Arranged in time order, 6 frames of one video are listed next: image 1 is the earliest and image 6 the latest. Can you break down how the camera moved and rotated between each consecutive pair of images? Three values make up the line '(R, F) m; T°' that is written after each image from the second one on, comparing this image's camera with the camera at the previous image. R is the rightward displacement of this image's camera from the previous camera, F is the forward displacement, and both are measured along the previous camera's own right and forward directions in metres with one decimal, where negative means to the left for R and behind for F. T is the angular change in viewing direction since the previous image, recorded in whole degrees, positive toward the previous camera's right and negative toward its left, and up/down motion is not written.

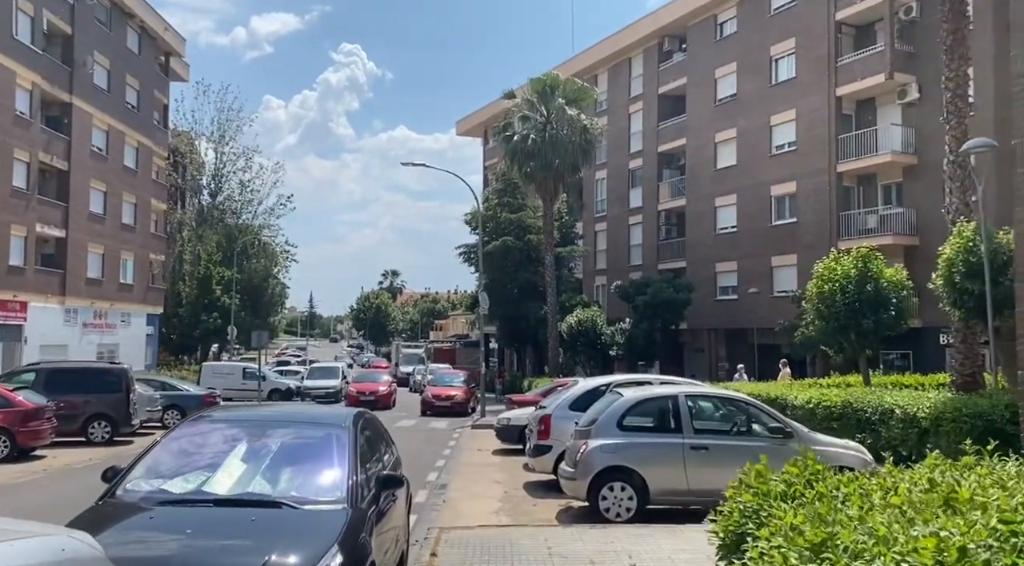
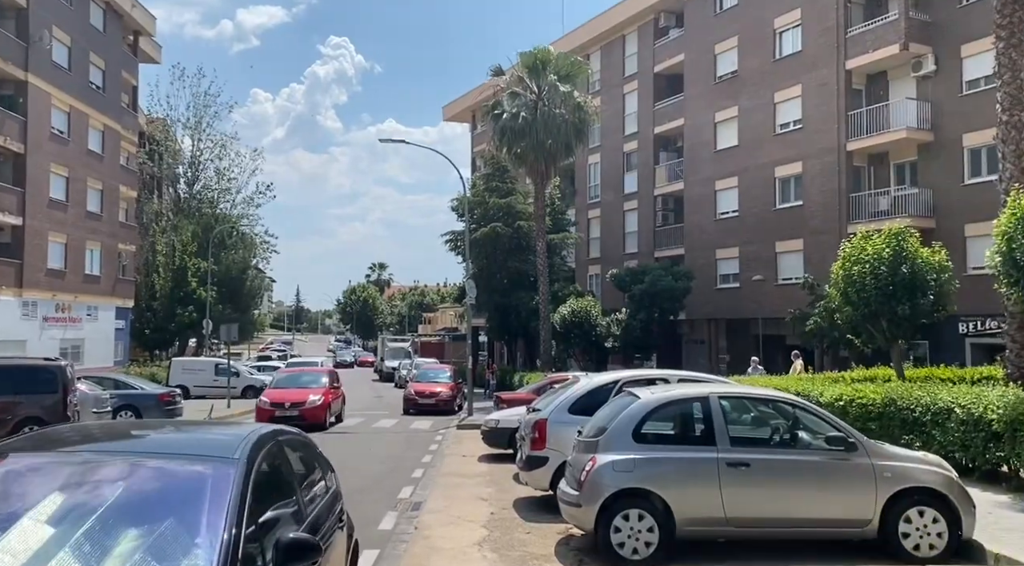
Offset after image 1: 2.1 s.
(0.0, +1.9) m; +1°
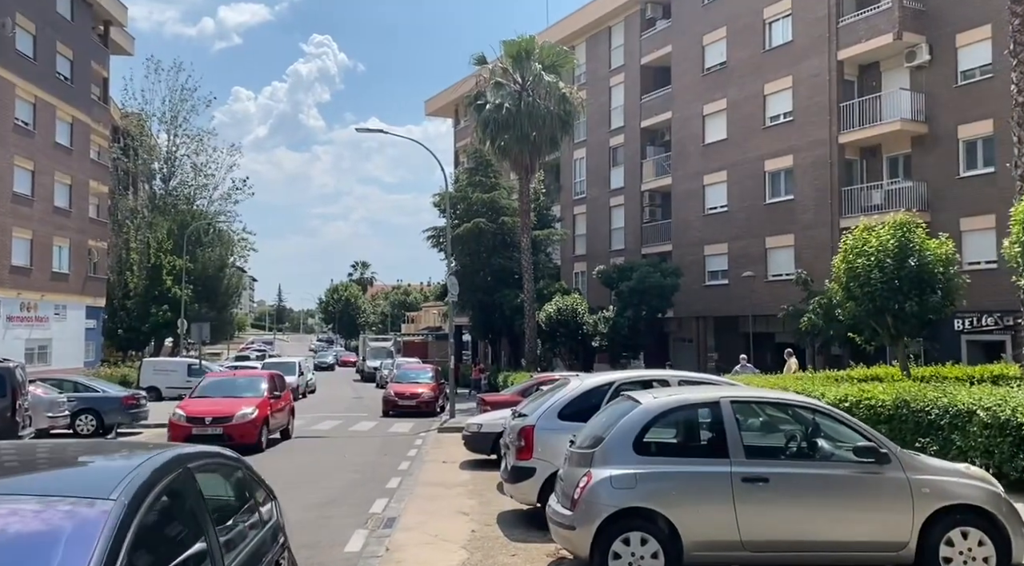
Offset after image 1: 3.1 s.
(0.0, +0.9) m; +1°
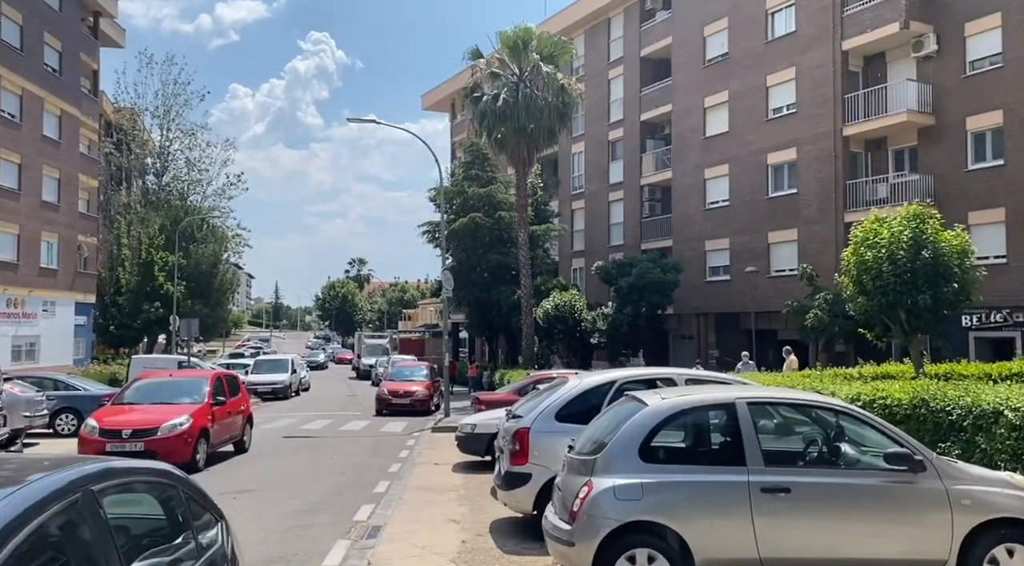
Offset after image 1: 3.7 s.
(0.0, +0.6) m; 0°
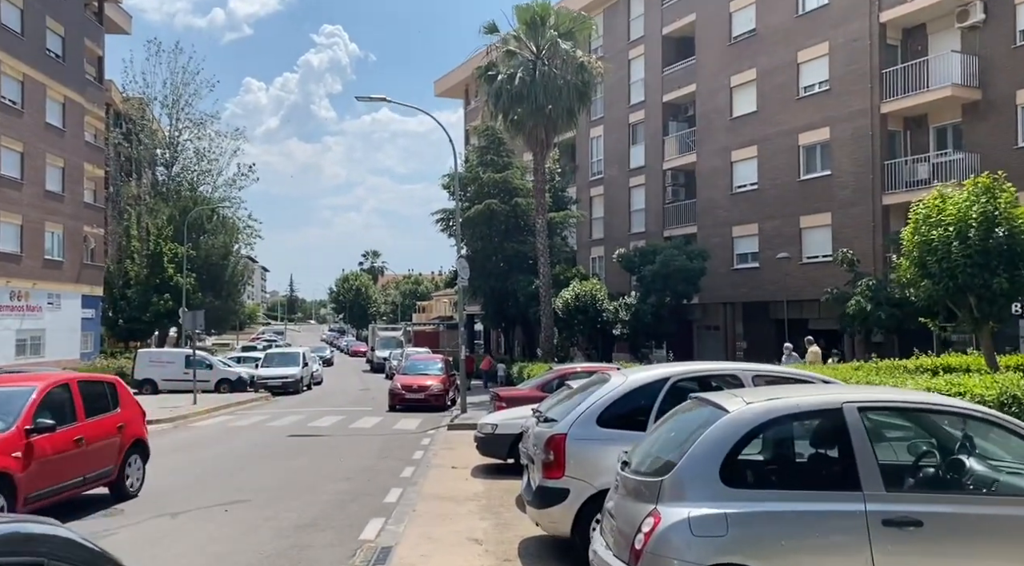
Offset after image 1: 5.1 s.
(-0.2, +1.2) m; -1°
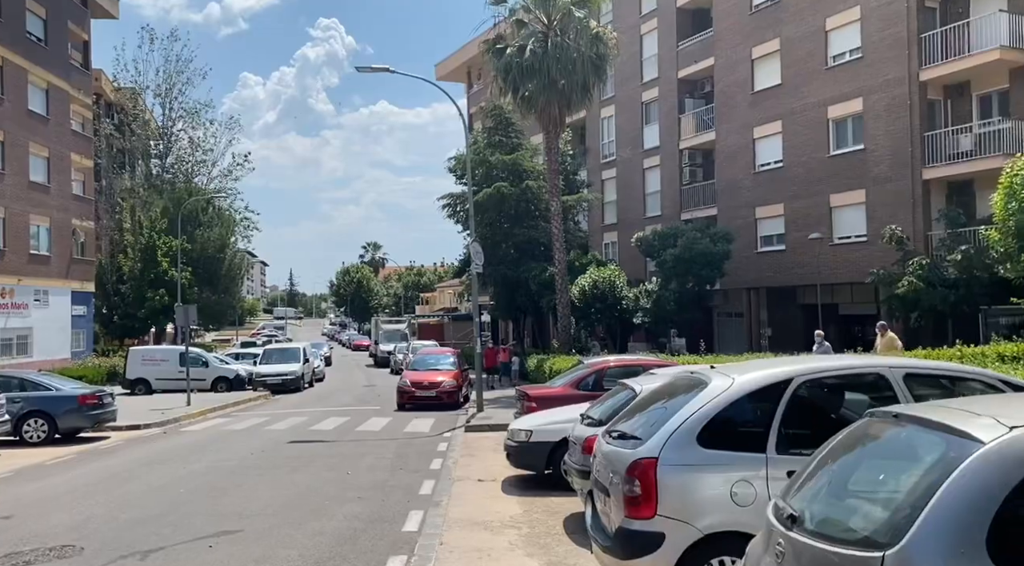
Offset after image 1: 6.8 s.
(-0.4, +1.7) m; 0°
